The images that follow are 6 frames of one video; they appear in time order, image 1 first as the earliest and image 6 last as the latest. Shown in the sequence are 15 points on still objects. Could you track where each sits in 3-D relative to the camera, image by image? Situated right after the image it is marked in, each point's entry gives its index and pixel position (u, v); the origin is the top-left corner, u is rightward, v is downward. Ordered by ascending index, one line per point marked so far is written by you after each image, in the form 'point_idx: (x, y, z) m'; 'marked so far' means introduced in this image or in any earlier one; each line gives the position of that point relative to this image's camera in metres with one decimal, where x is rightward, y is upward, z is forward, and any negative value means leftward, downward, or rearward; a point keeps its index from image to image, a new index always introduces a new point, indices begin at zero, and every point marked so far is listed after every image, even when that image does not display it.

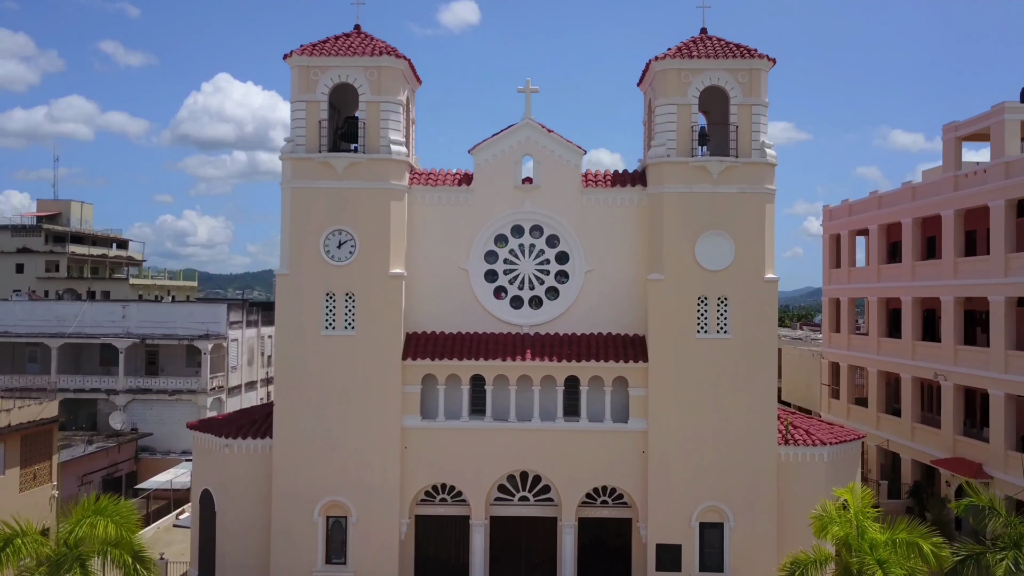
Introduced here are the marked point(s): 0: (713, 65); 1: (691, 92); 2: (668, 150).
0: (+3.0, +3.3, +12.7) m
1: (+2.7, +2.9, +12.7) m
2: (+2.3, +2.1, +12.7) m
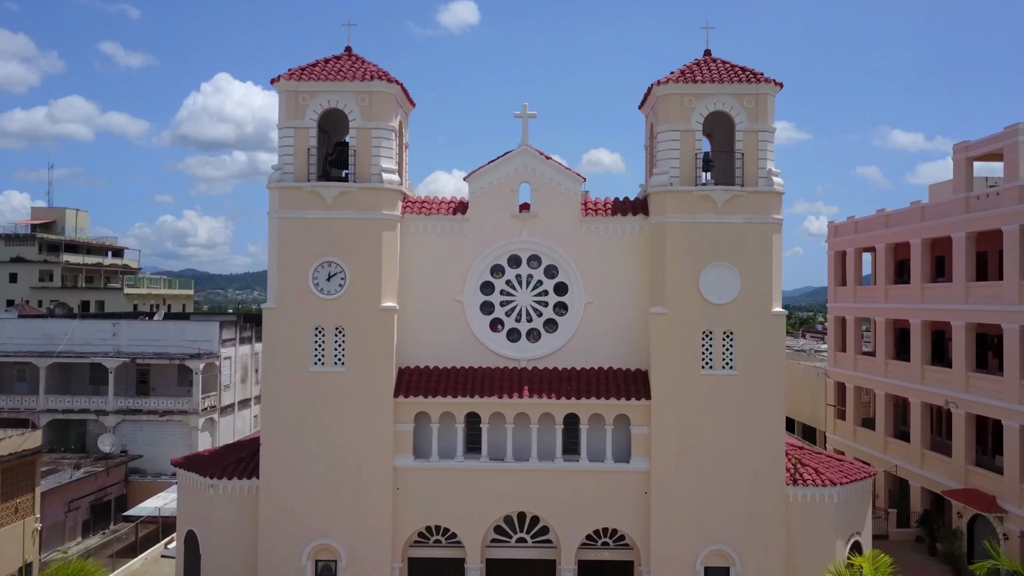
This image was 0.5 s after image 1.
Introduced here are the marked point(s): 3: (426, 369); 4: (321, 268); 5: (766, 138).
0: (+2.9, +2.8, +12.2) m
1: (+2.6, +2.4, +12.2) m
2: (+2.3, +1.6, +12.2) m
3: (-1.3, -1.2, +12.4) m
4: (-2.7, +0.3, +12.2) m
5: (+3.6, +2.1, +12.2) m
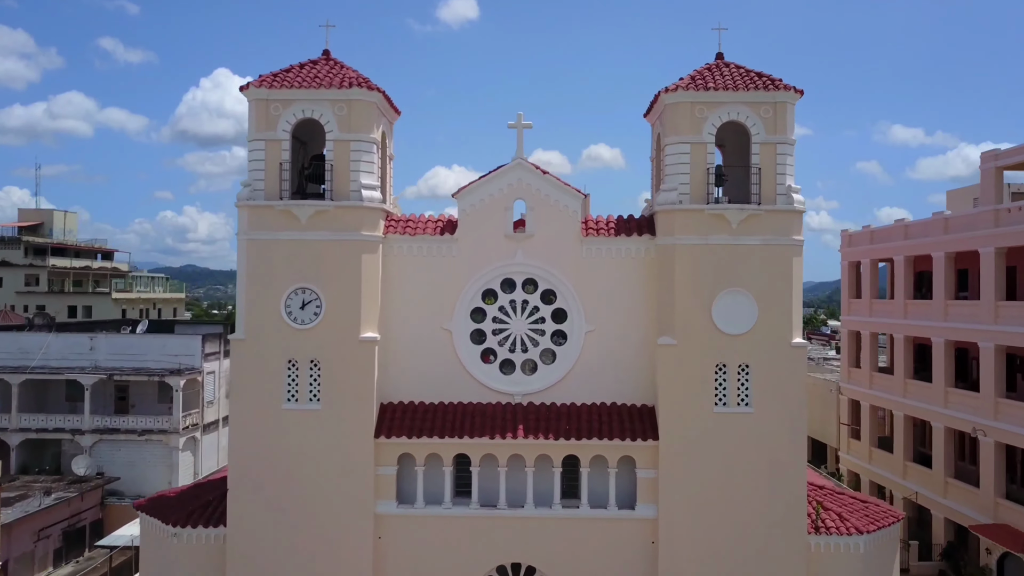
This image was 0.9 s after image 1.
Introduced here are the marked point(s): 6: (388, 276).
0: (+2.9, +2.5, +11.1) m
1: (+2.5, +2.1, +11.1) m
2: (+2.2, +1.2, +11.1) m
3: (-1.3, -1.6, +11.3) m
4: (-2.8, -0.1, +11.1) m
5: (+3.6, +1.8, +11.1) m
6: (-1.7, +0.2, +11.4) m
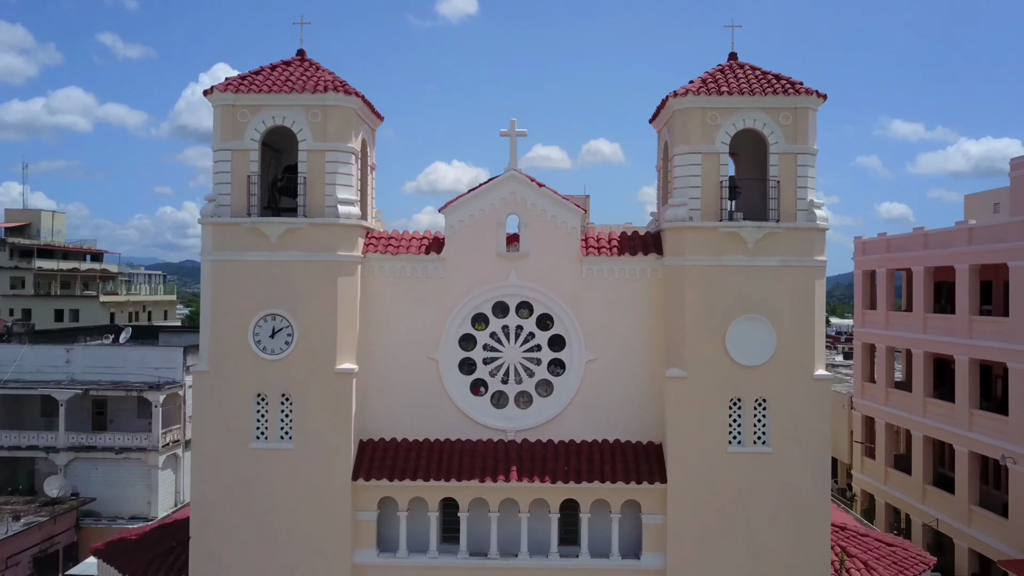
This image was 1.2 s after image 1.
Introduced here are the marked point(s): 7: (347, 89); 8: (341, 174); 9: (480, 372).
0: (+2.8, +2.2, +10.0) m
1: (+2.5, +1.8, +10.0) m
2: (+2.1, +0.9, +10.0) m
3: (-1.4, -1.9, +10.3) m
4: (-2.9, -0.4, +10.0) m
5: (+3.5, +1.5, +10.0) m
6: (-1.8, -0.1, +10.4) m
7: (-2.0, +2.4, +10.2) m
8: (-2.0, +1.4, +10.2) m
9: (-0.4, -1.0, +10.5) m
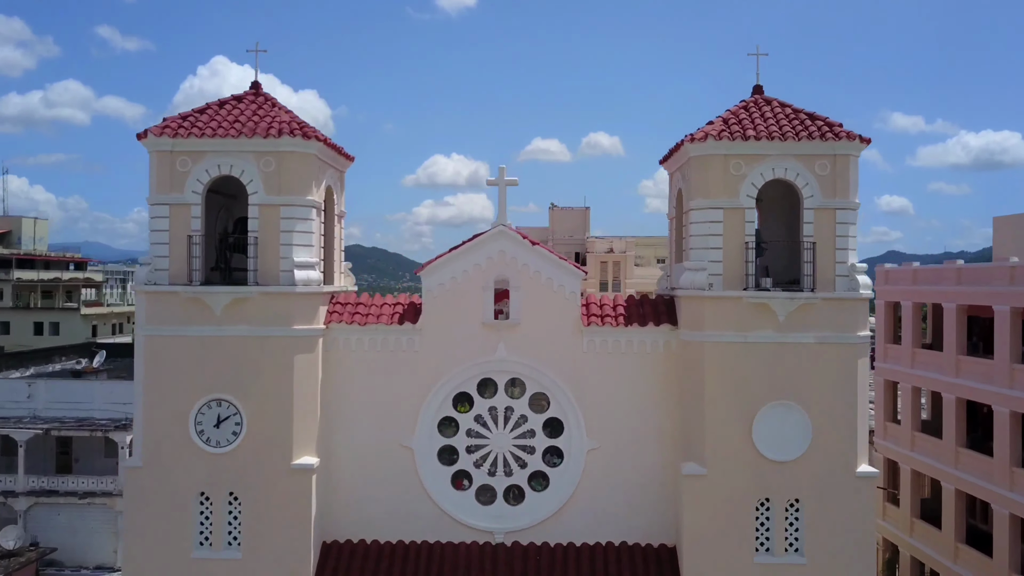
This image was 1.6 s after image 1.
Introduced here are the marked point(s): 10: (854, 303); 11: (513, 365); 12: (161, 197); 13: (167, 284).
0: (+2.6, +1.4, +8.4) m
1: (+2.3, +1.0, +8.5) m
2: (+2.0, +0.1, +8.5) m
3: (-1.6, -2.7, +8.8) m
4: (-3.0, -1.2, +8.5) m
5: (+3.3, +0.7, +8.5) m
6: (-1.9, -0.9, +8.9) m
7: (-2.1, +1.6, +8.7) m
8: (-2.2, +0.6, +8.6) m
9: (-0.5, -1.8, +8.9) m
10: (+3.4, -0.1, +8.4) m
11: (0.0, -0.8, +8.9) m
12: (-3.6, +0.9, +8.6) m
13: (-3.5, 0.0, +8.5) m
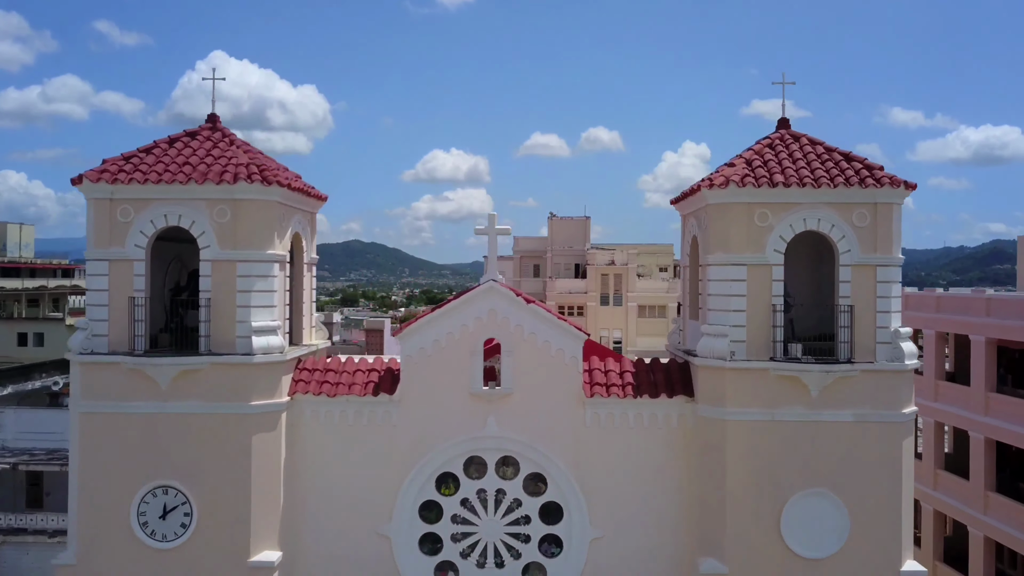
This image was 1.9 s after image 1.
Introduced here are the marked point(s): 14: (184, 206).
0: (+2.6, +0.8, +7.3) m
1: (+2.3, +0.4, +7.4) m
2: (+1.9, -0.5, +7.3) m
3: (-1.6, -3.3, +7.7) m
4: (-3.1, -1.8, +7.4) m
5: (+3.3, +0.1, +7.4) m
6: (-2.0, -1.5, +7.7) m
7: (-2.2, +1.0, +7.5) m
8: (-2.2, 0.0, +7.5) m
9: (-0.6, -2.4, +7.8) m
10: (+3.3, -0.7, +7.3) m
11: (-0.1, -1.4, +7.7) m
12: (-3.6, +0.3, +7.5) m
13: (-3.5, -0.6, +7.4) m
14: (-2.9, +0.7, +7.5) m
